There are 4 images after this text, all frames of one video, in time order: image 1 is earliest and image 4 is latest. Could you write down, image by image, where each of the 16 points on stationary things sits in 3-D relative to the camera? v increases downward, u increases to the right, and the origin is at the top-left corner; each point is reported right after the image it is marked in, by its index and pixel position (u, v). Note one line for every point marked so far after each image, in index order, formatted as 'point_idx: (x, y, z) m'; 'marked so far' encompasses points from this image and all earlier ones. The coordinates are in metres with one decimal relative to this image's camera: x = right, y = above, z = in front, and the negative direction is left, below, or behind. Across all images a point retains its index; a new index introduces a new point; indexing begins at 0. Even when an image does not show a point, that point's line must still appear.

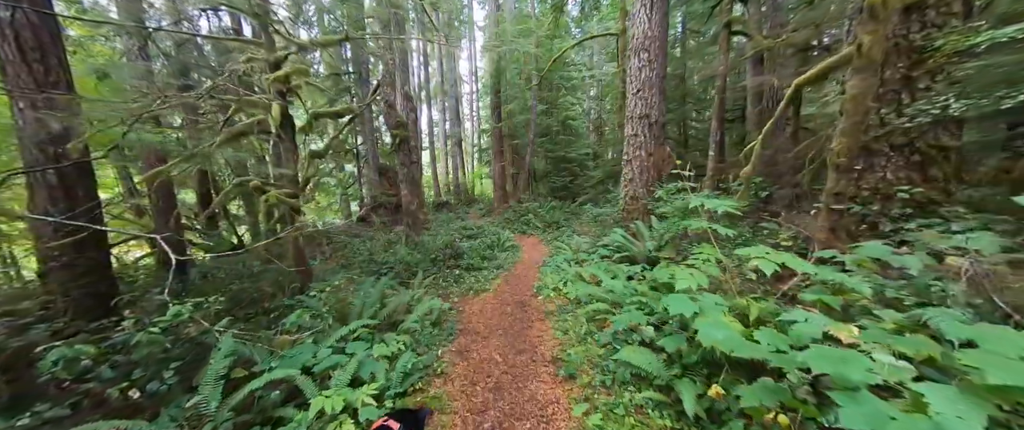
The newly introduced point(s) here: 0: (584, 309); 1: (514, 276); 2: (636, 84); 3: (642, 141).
0: (+0.9, -1.3, +3.8) m
1: (+0.1, -1.7, +8.2) m
2: (+3.2, +3.3, +7.5) m
3: (+3.4, +2.0, +7.6) m
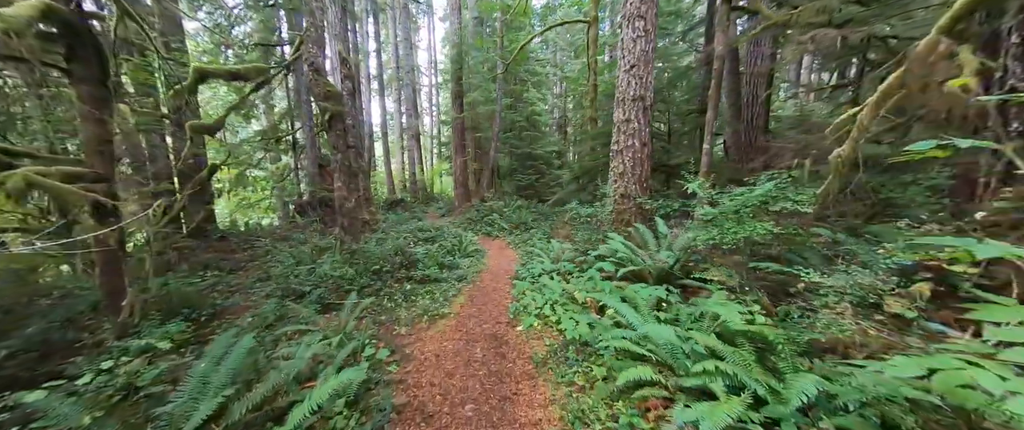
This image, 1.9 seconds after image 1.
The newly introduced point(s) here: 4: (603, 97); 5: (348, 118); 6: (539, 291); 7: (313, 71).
0: (+0.8, -1.3, +2.4) m
1: (-0.7, -1.7, +6.6) m
2: (+2.5, +3.3, +6.3) m
3: (+2.7, +1.9, +6.4) m
4: (+5.4, +7.1, +17.6) m
5: (-3.8, +2.2, +6.7) m
6: (+0.5, -1.4, +5.4) m
7: (-4.3, +3.1, +6.3) m
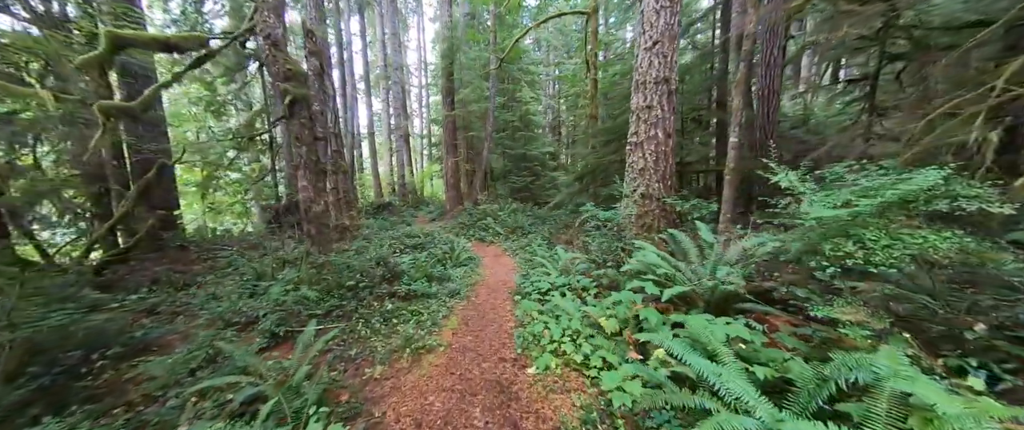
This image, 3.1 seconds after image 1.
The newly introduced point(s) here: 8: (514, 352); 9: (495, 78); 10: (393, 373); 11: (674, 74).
0: (+0.9, -1.3, +1.3) m
1: (-0.6, -1.8, +5.5) m
2: (+2.5, +3.3, +5.3) m
3: (+2.7, +1.9, +5.5) m
4: (+5.1, +6.9, +16.8) m
5: (-3.8, +2.1, +5.6) m
6: (+0.6, -1.5, +4.4) m
7: (-4.2, +3.0, +5.1) m
8: (0.0, -1.7, +3.7) m
9: (-1.0, +8.6, +18.4) m
10: (-1.4, -1.9, +3.5) m
11: (+3.0, +2.6, +5.5) m
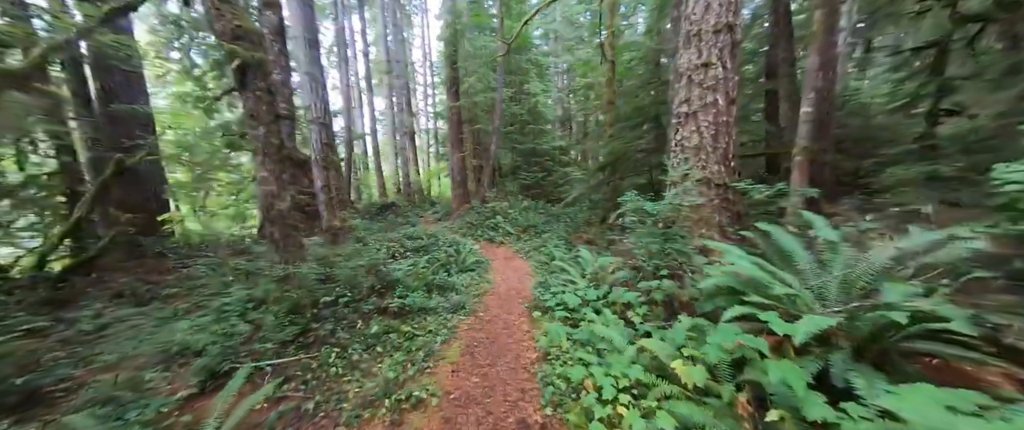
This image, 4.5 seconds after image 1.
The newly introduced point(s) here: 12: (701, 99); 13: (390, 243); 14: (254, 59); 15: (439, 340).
0: (+1.0, -1.2, +0.1) m
1: (-0.4, -1.8, +4.3) m
2: (+2.7, +3.4, +4.0) m
3: (+2.9, +2.0, +4.1) m
4: (+5.5, +7.1, +15.4) m
5: (-3.6, +2.1, +4.4) m
6: (+0.8, -1.4, +3.1) m
7: (-4.1, +3.0, +4.0) m
8: (+0.2, -1.6, +2.4) m
9: (-0.6, +8.7, +17.2) m
10: (-1.2, -1.8, +2.3) m
11: (+3.2, +2.8, +4.1) m
12: (+2.8, +1.7, +4.2) m
13: (-3.7, -0.9, +8.9) m
14: (-3.6, +2.2, +4.1) m
15: (-1.1, -1.8, +4.1) m
